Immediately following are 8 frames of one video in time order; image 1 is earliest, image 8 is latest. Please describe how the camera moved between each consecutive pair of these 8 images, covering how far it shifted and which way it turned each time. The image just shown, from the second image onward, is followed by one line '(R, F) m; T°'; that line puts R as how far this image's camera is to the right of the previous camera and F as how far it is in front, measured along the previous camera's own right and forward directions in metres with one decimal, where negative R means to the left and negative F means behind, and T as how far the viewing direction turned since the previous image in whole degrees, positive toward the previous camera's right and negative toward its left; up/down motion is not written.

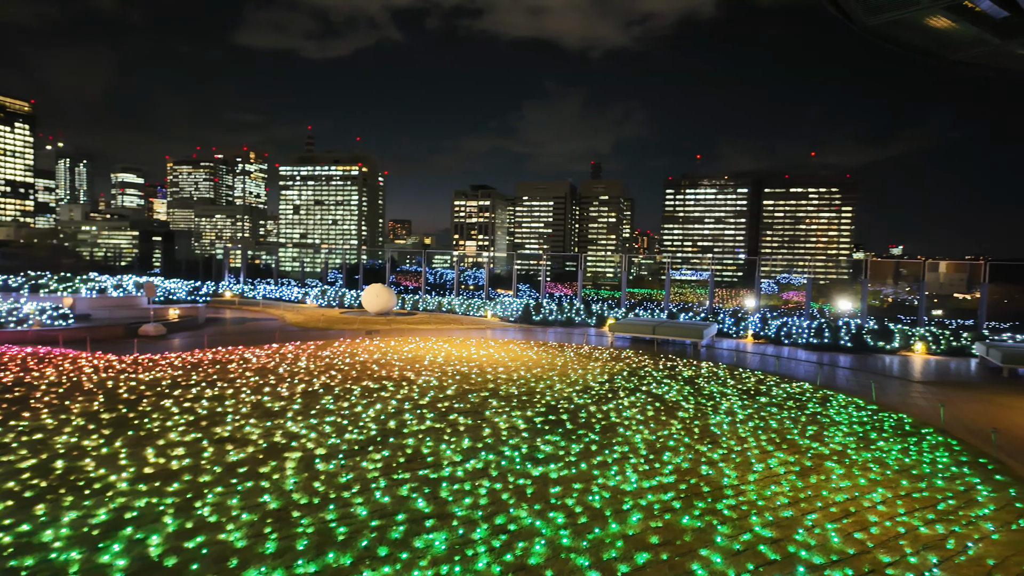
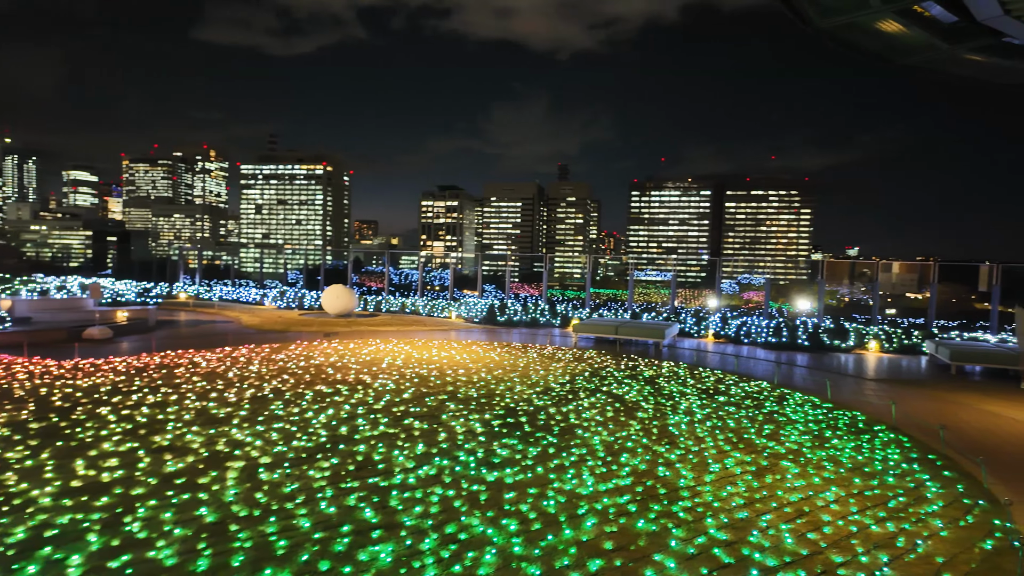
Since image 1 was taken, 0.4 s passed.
(+0.1, +0.1) m; +3°
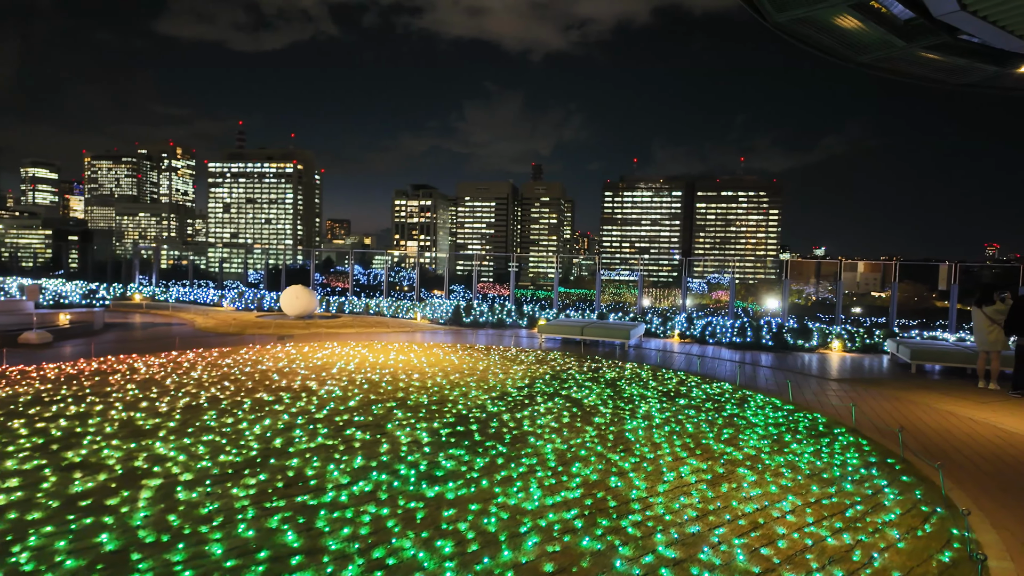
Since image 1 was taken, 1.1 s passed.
(+0.2, +0.2) m; +2°
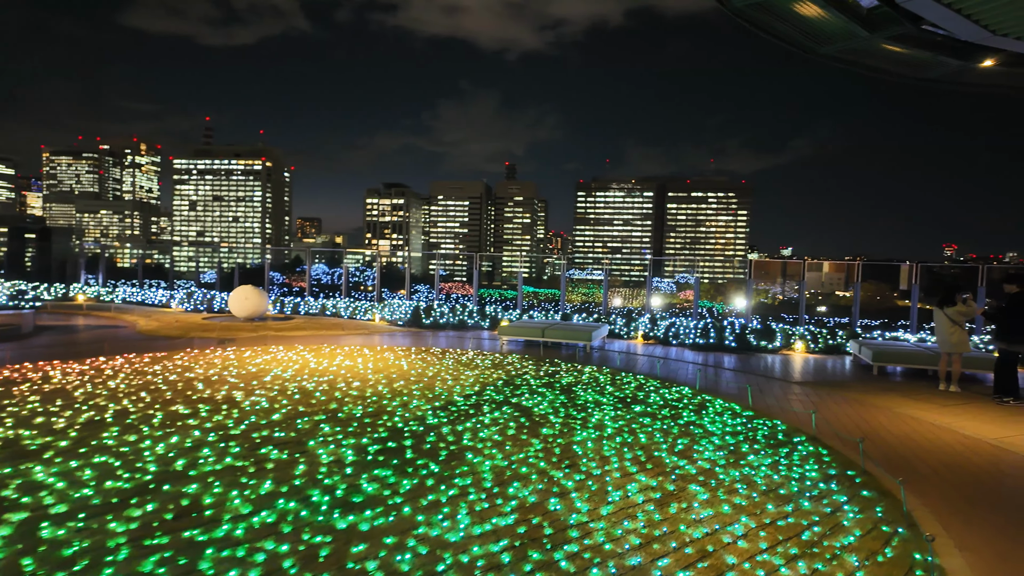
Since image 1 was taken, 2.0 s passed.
(+0.3, +0.4) m; +3°
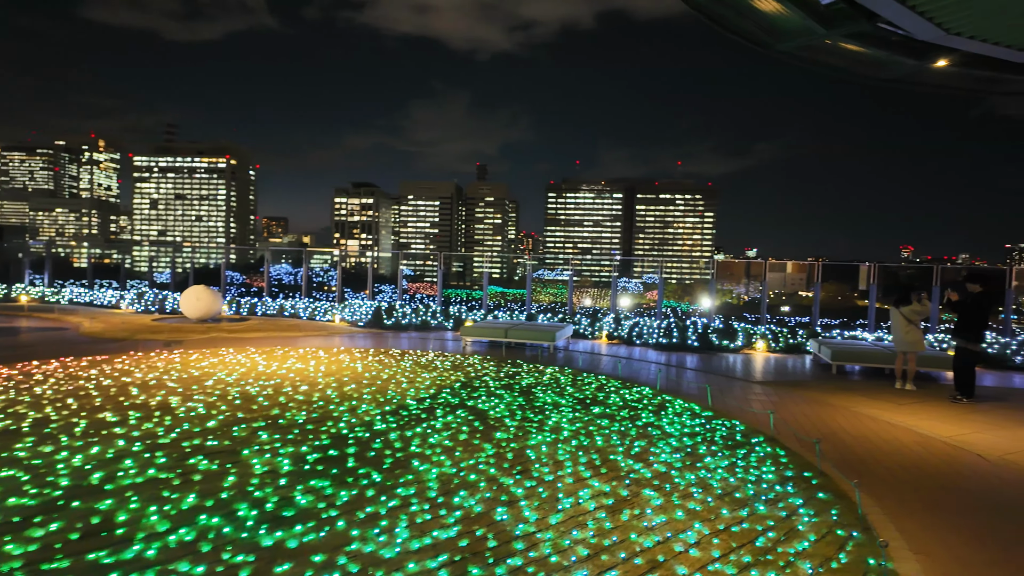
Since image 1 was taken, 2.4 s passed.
(+0.1, +0.2) m; +3°
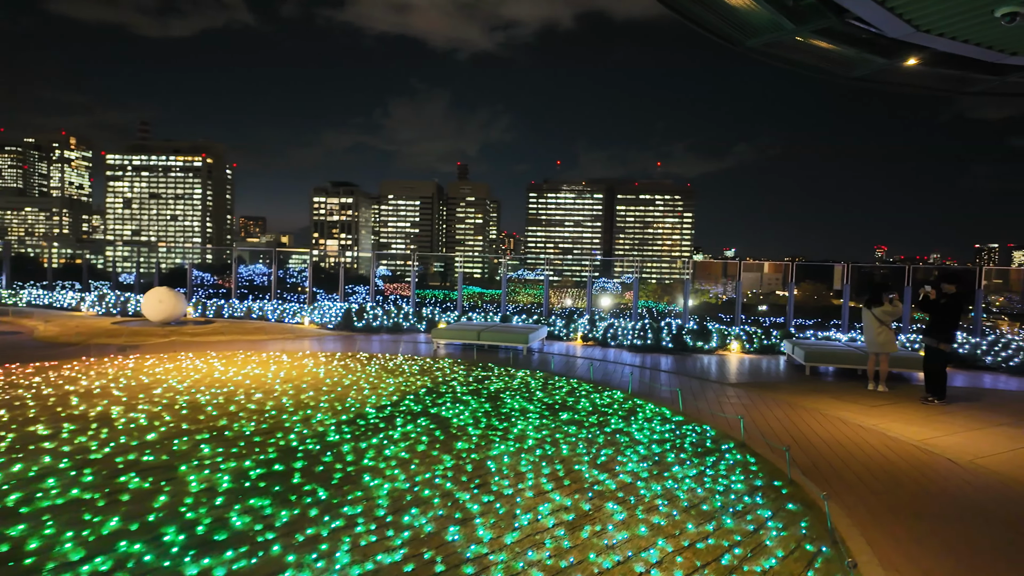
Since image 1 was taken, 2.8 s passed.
(+0.2, +0.2) m; +2°
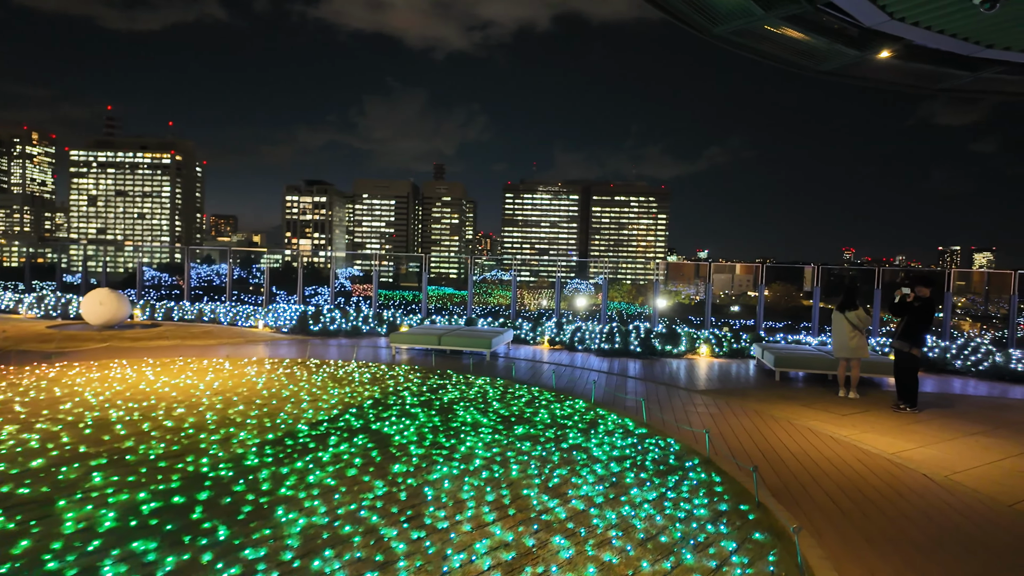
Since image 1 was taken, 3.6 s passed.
(+0.2, +0.4) m; +2°
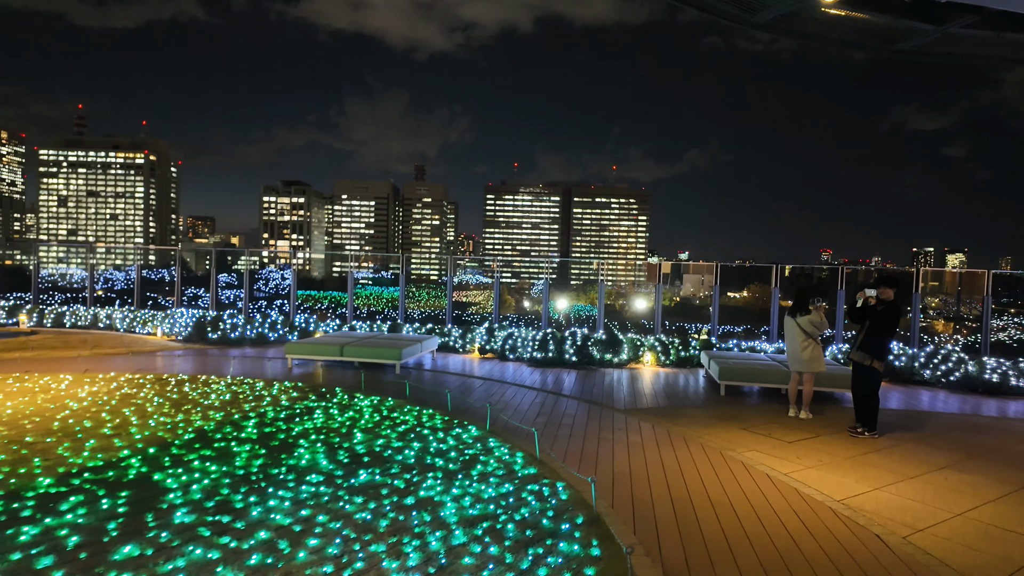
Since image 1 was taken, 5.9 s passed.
(+0.9, +1.1) m; +2°
